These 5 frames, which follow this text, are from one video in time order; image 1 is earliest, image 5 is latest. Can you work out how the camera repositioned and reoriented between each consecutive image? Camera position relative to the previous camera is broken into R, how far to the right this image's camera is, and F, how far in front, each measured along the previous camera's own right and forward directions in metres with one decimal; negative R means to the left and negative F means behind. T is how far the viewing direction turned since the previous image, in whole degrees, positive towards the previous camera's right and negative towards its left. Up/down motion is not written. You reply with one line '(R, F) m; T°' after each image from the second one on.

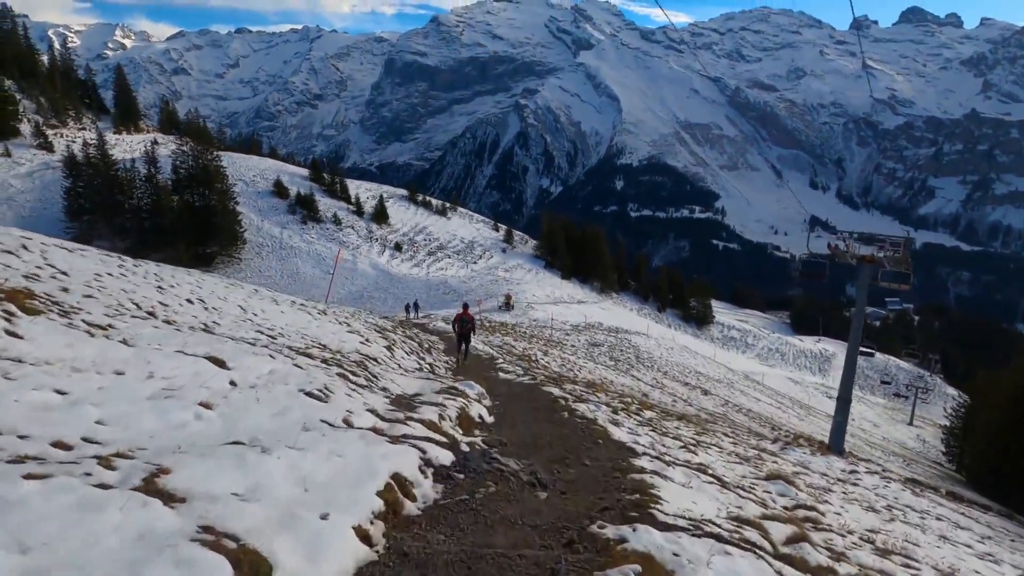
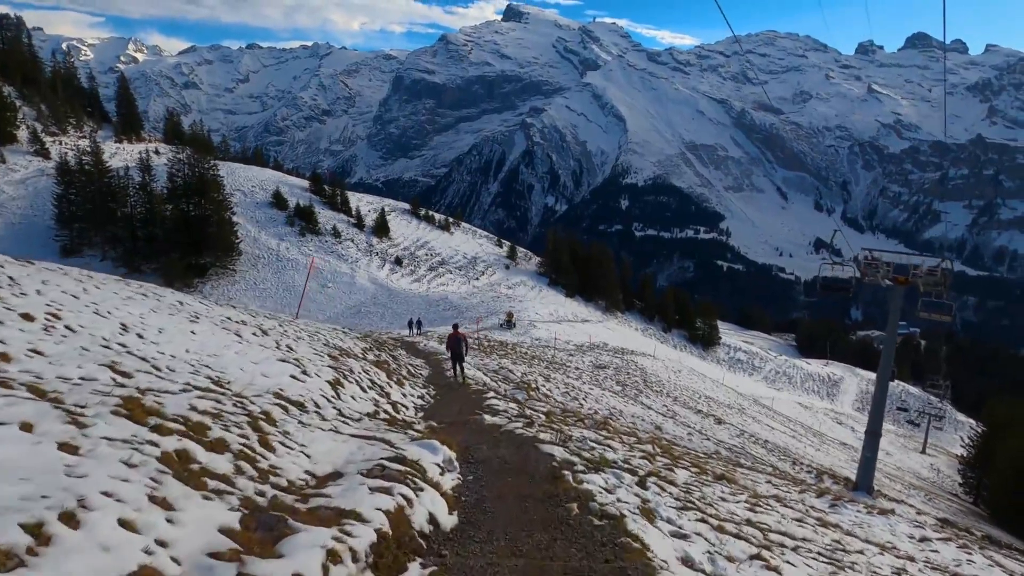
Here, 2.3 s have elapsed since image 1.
(+0.2, +2.0) m; 0°
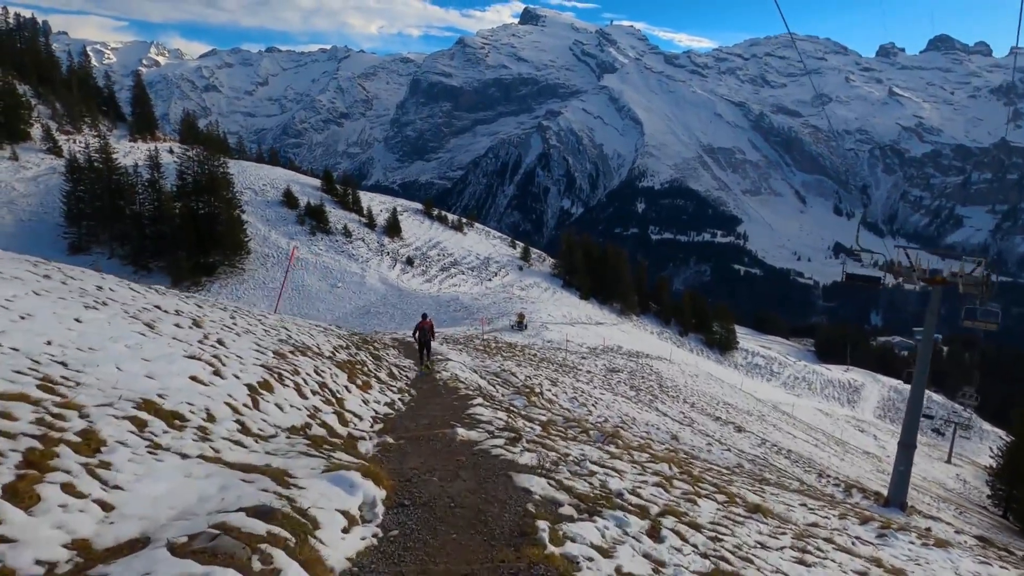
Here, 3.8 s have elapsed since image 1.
(+0.4, +1.4) m; -2°
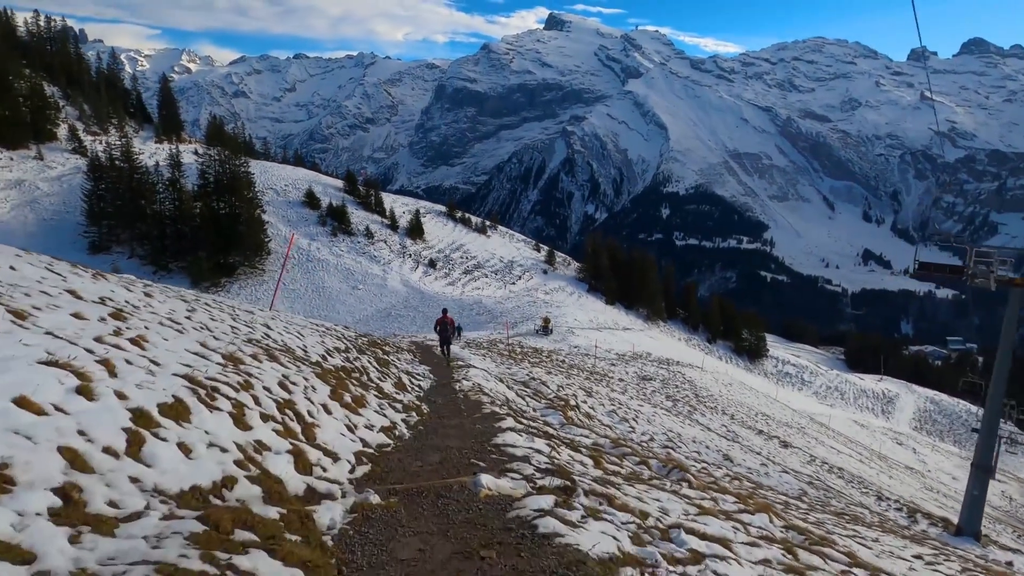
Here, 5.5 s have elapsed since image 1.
(-0.2, +1.9) m; -3°
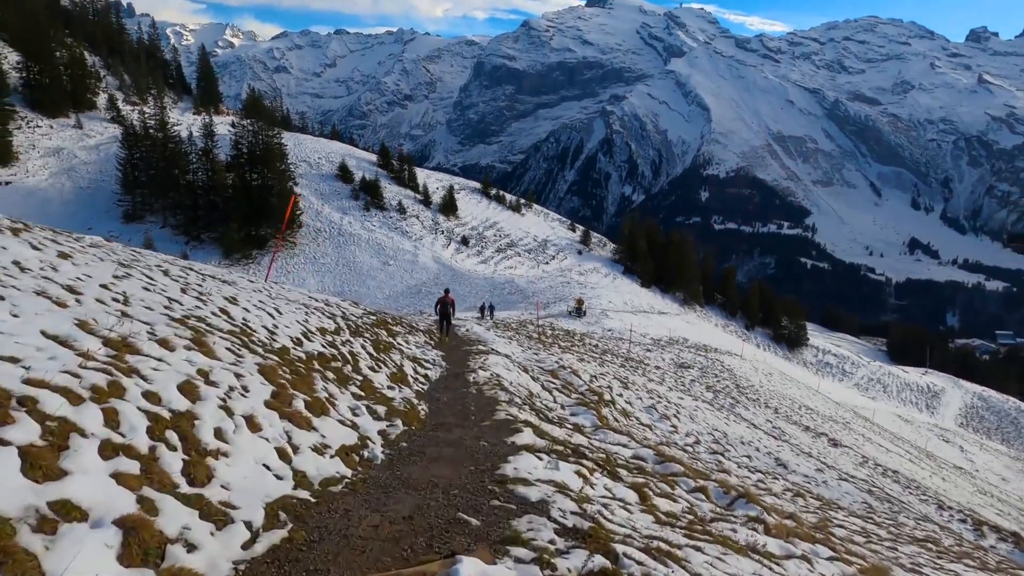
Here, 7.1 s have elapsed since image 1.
(+0.1, +1.5) m; -4°
